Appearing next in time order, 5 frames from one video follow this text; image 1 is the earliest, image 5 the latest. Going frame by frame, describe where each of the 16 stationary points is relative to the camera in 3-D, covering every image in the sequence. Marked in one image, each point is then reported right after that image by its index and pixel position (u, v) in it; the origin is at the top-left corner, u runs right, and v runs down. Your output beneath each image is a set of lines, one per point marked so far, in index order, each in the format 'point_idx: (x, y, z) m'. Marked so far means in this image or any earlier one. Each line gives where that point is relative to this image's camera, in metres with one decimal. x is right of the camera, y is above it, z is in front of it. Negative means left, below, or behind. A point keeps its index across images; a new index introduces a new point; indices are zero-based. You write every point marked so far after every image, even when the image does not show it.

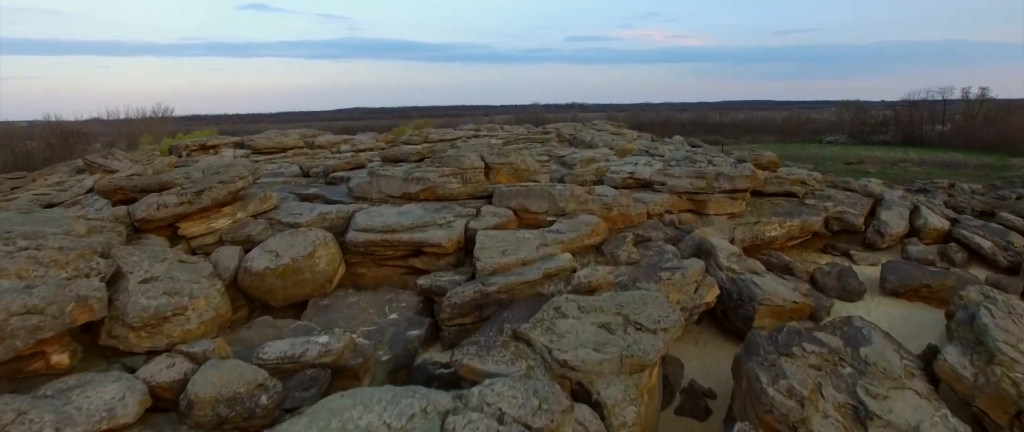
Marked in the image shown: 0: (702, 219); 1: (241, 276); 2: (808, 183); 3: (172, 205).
0: (+2.2, 0.0, +7.4) m
1: (-2.3, -0.5, +5.3) m
2: (+4.3, +0.5, +9.2) m
3: (-3.1, +0.1, +5.8) m
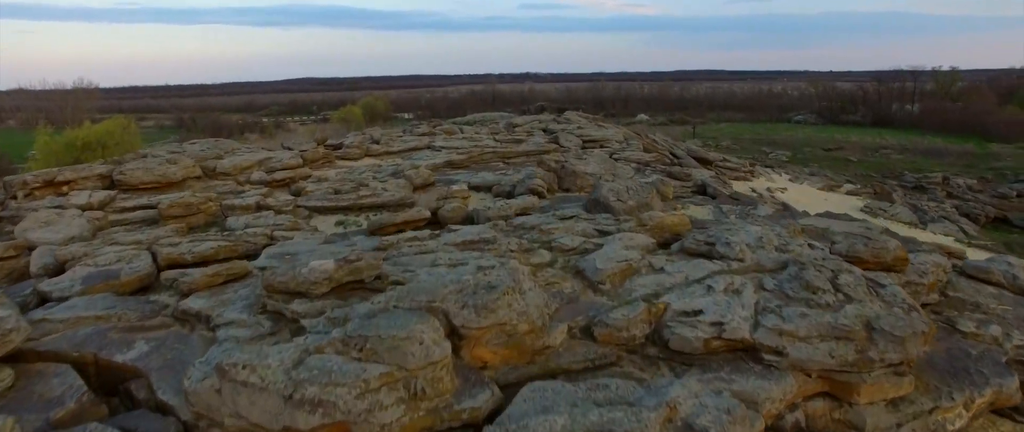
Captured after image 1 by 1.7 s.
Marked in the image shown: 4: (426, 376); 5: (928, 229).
0: (+2.1, -1.3, +4.1) m
1: (-2.2, -1.9, +1.8) m
2: (+4.1, -0.6, +6.1) m
3: (-3.0, -1.3, +2.2) m
4: (-0.5, -0.9, +3.4) m
5: (+12.3, -0.4, +18.7) m
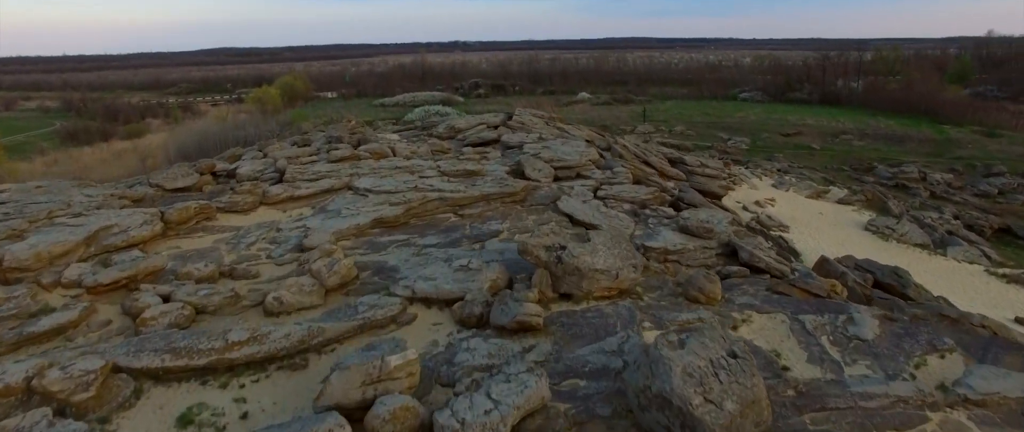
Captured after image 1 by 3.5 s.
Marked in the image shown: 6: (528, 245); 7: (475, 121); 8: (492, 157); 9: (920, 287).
0: (+2.5, -2.8, +0.6) m
1: (-1.5, -3.7, -2.1) m
2: (+4.3, -2.0, +2.8) m
3: (-2.4, -3.1, -1.8) m
4: (0.0, -2.5, -0.3) m
5: (+11.1, -1.0, +16.1) m
6: (+0.2, -0.3, +7.2) m
7: (-1.1, +2.9, +19.5) m
8: (-0.4, +1.3, +13.9) m
9: (+7.0, -1.2, +10.9) m
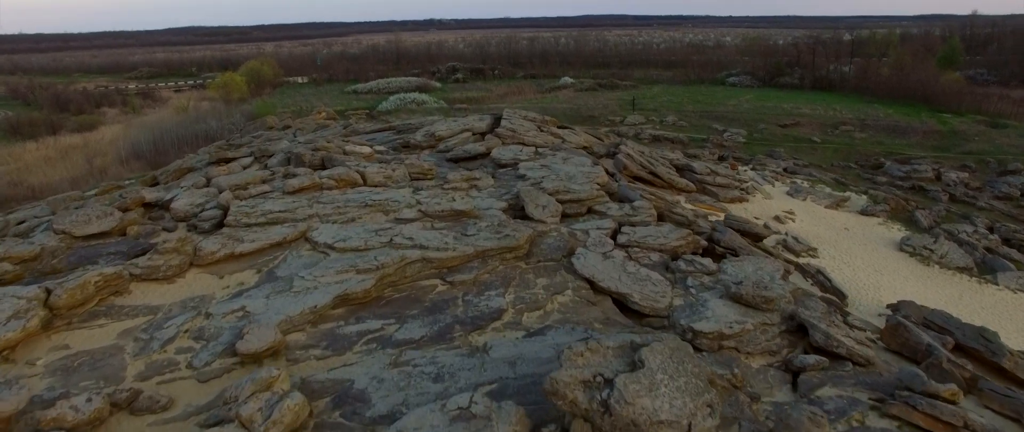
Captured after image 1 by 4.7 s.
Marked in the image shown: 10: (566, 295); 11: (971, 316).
0: (+3.0, -4.0, -1.4) m
1: (-0.9, -5.0, -4.3) m
2: (+4.6, -3.1, +0.7) m
3: (-1.9, -4.4, -4.0) m
4: (+0.5, -3.7, -2.5) m
5: (+10.9, -1.5, +14.3) m
6: (+0.3, -1.3, +4.9) m
7: (-1.4, +2.4, +17.0) m
8: (-0.5, +0.6, +11.6) m
9: (+7.1, -1.9, +8.9) m
10: (+0.7, -1.0, +7.9) m
11: (+9.0, -2.0, +12.5) m
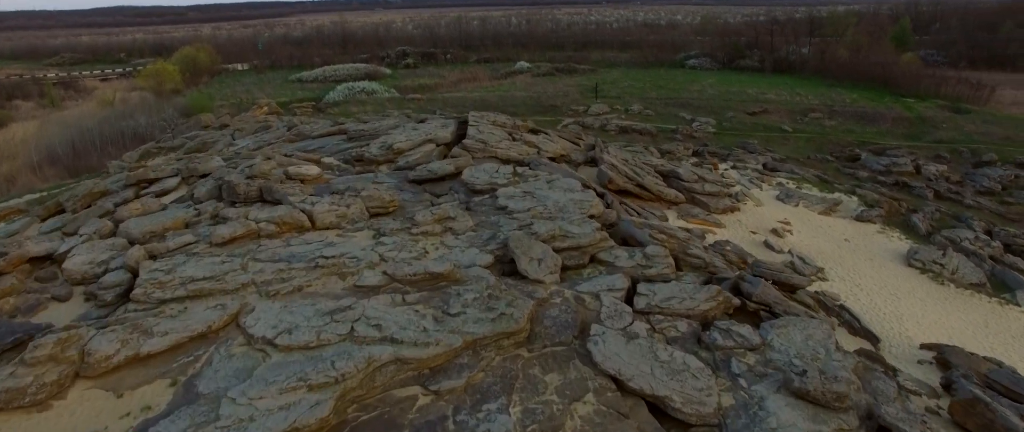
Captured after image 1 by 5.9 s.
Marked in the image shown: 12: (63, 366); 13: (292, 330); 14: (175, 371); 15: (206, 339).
0: (+3.8, -5.0, -3.0) m
1: (+0.1, -6.2, -6.1) m
2: (+5.2, -4.0, -0.8) m
3: (-0.9, -5.6, -5.9) m
4: (+1.4, -4.8, -4.2) m
5: (+10.5, -1.8, +13.2) m
6: (+0.6, -2.2, +3.1) m
7: (-2.1, +1.8, +14.9) m
8: (-0.7, -0.1, +9.6) m
9: (+7.0, -2.5, +7.6) m
10: (+0.7, -1.8, +6.1) m
11: (+8.7, -2.4, +11.2) m
12: (-4.3, -1.5, +6.1) m
13: (-2.2, -1.3, +6.5) m
14: (-3.3, -1.5, +6.2) m
15: (-3.2, -1.3, +6.7) m
